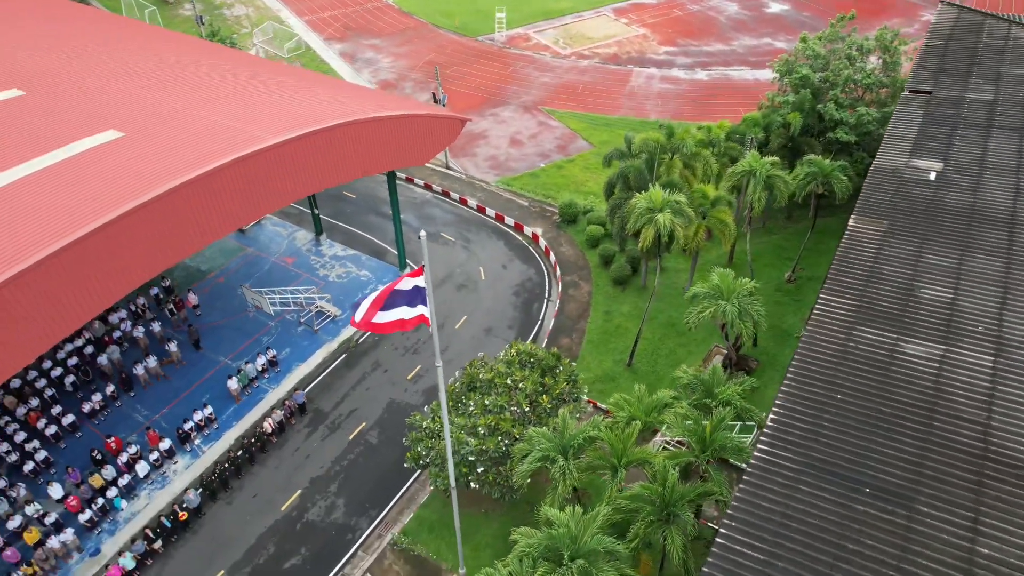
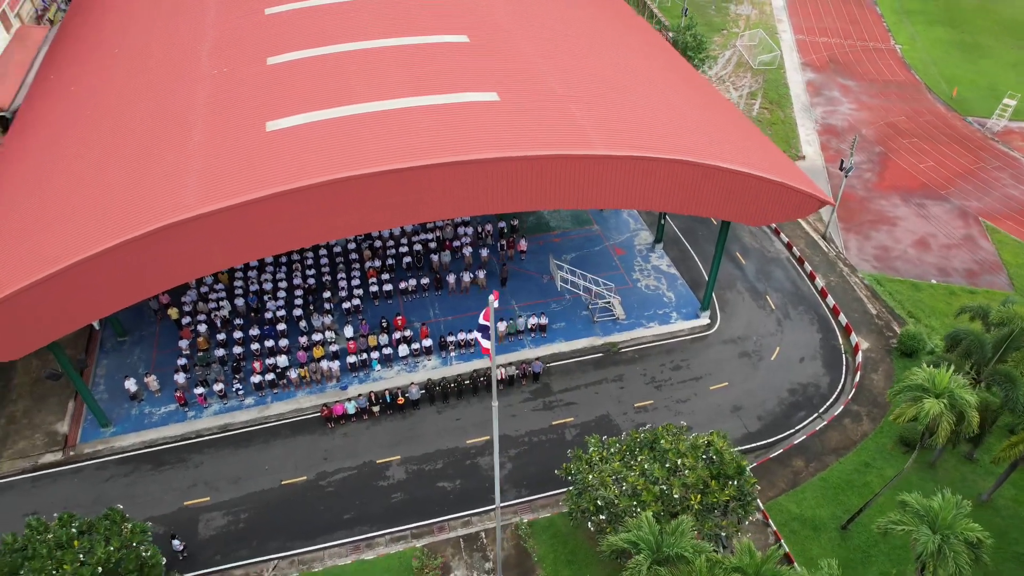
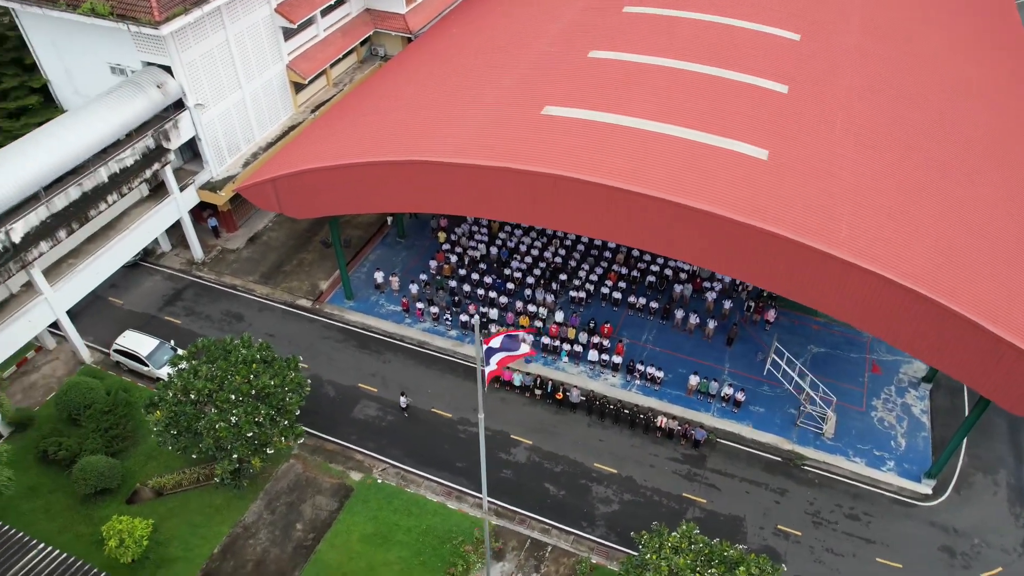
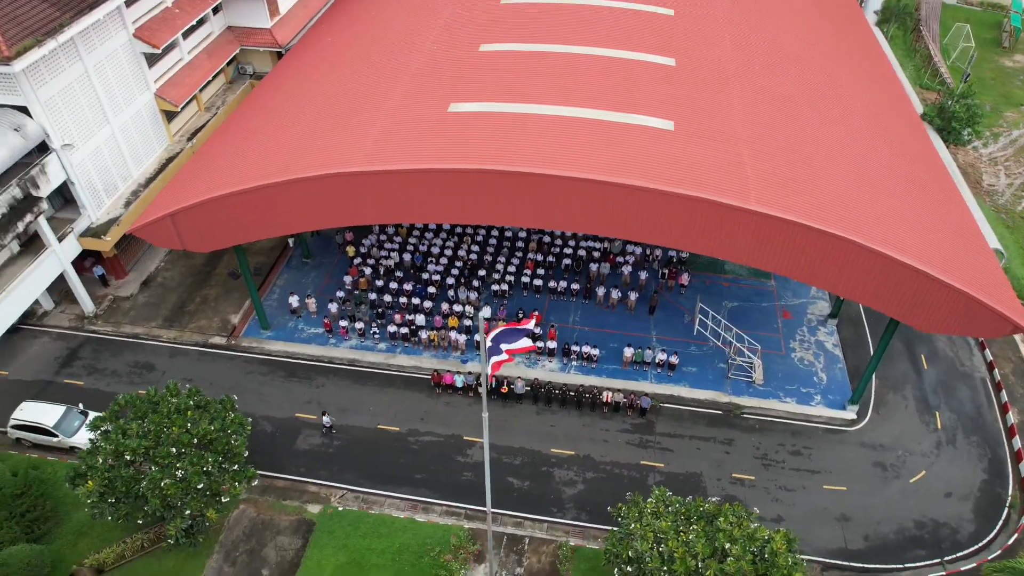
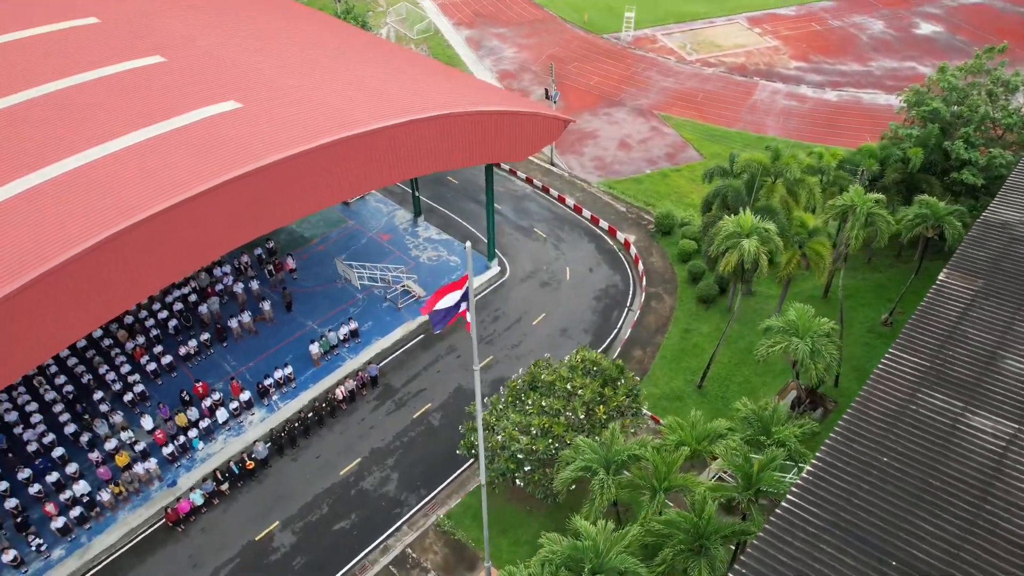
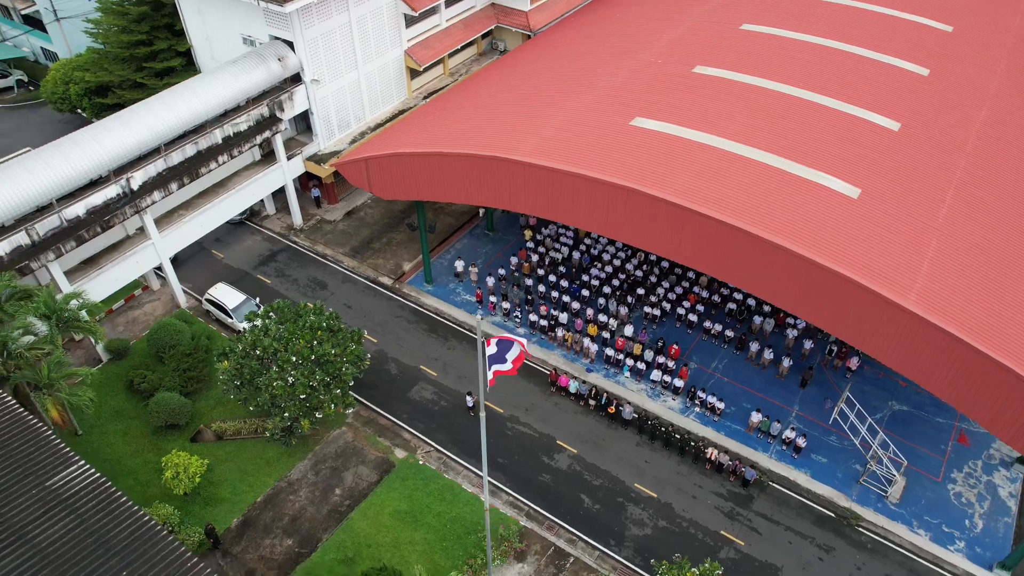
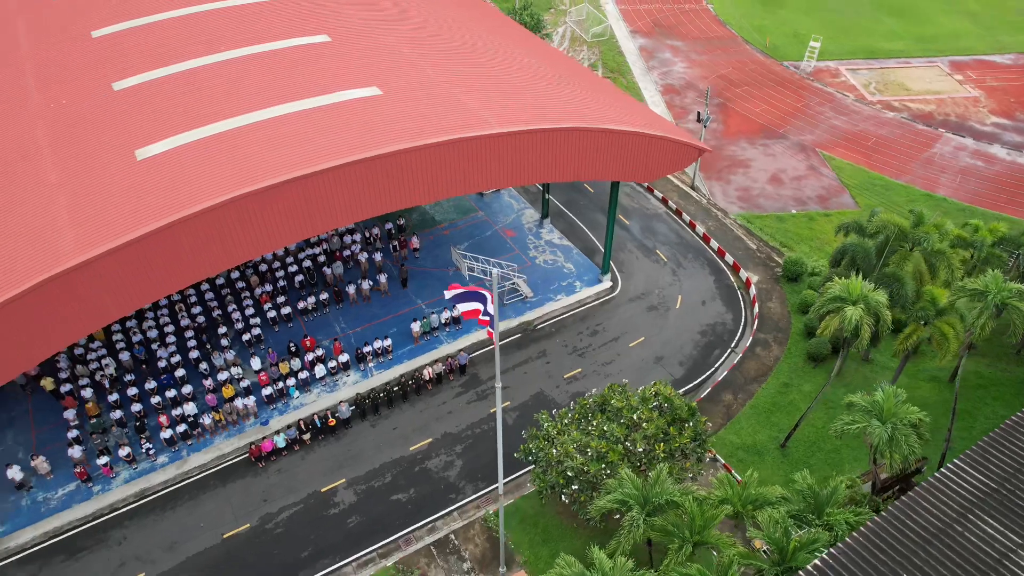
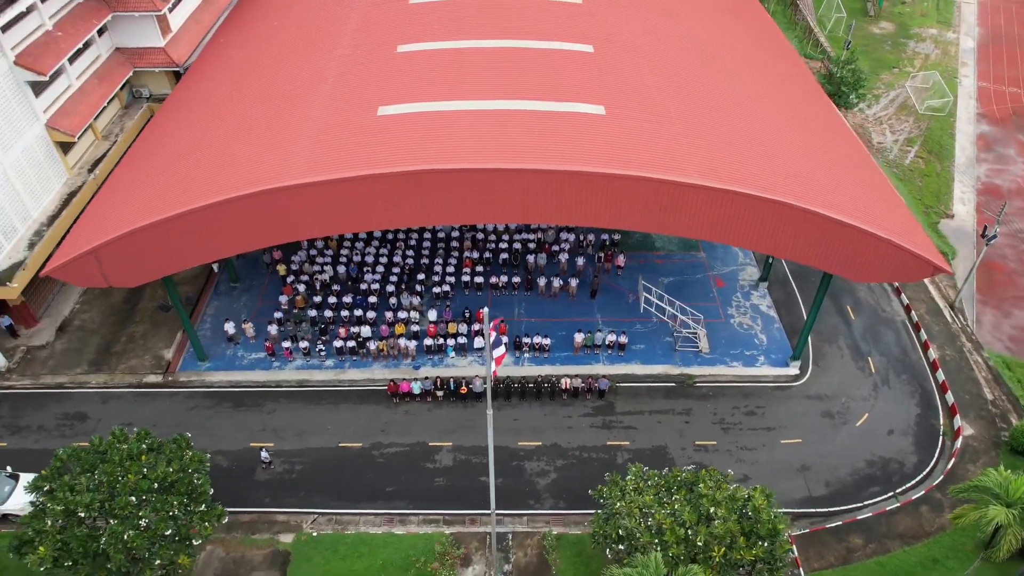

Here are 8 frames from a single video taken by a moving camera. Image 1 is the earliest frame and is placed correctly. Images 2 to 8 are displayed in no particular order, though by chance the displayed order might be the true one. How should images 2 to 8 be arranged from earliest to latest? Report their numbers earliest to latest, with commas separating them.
5, 7, 2, 8, 4, 3, 6
